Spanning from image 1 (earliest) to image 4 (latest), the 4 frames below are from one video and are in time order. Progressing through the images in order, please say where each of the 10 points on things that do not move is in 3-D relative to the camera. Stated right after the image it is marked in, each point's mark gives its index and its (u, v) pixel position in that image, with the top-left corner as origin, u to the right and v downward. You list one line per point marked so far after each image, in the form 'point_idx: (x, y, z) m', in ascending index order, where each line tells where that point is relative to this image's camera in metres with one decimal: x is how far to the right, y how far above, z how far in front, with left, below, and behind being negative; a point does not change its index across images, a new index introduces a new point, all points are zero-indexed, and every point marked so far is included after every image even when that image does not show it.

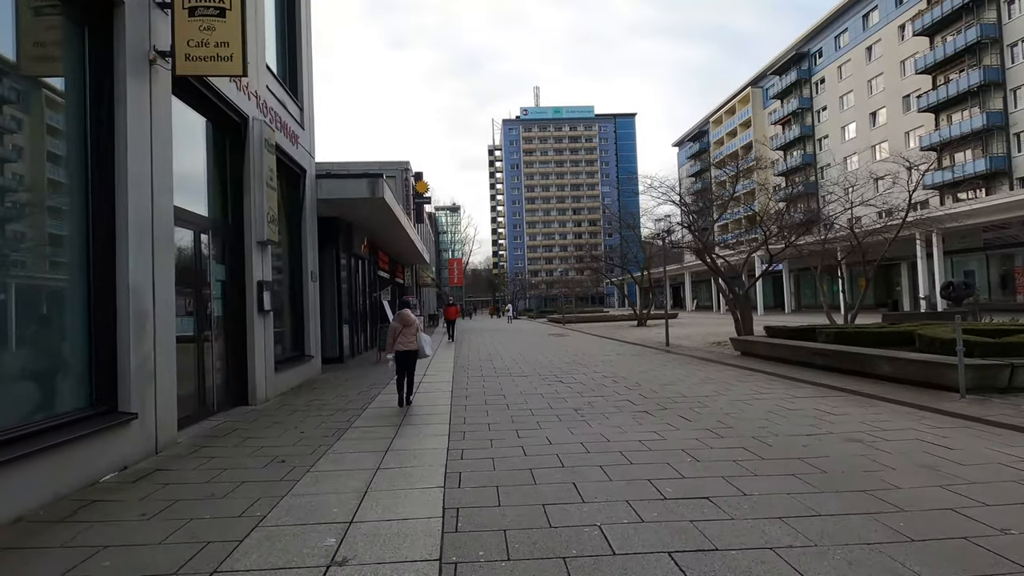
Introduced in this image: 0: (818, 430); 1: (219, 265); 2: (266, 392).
0: (+3.6, -1.7, +6.2) m
1: (-4.5, +0.4, +8.2) m
2: (-4.1, -1.8, +8.9) m
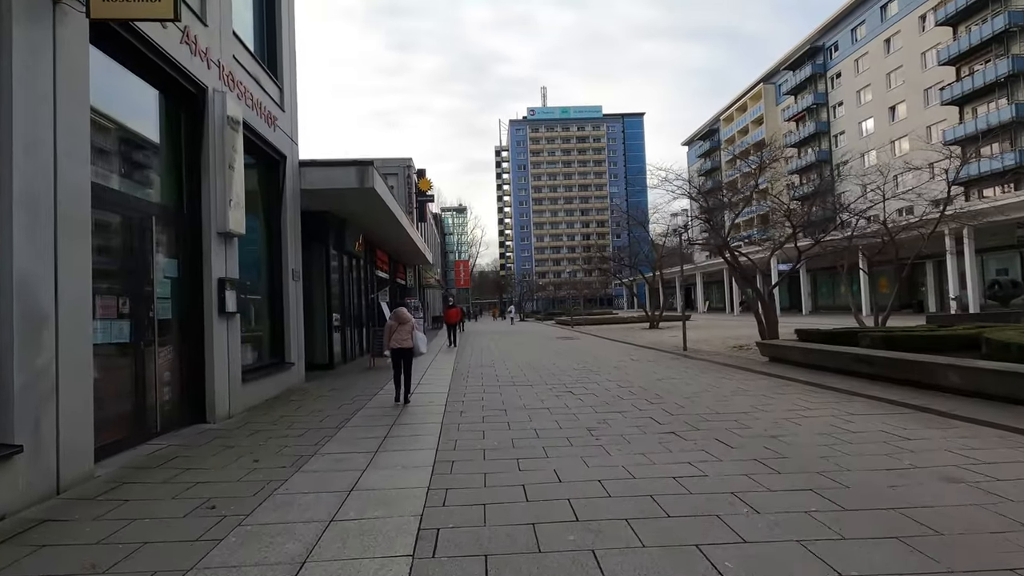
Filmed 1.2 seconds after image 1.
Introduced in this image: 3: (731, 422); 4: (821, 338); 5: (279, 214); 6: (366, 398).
0: (+3.6, -1.6, +4.9) m
1: (-4.5, +0.4, +7.0) m
2: (-4.1, -1.8, +7.7) m
3: (+2.8, -1.7, +6.9) m
4: (+7.1, -1.1, +12.3) m
5: (-4.7, +1.5, +10.8) m
6: (-2.7, -2.0, +9.8) m
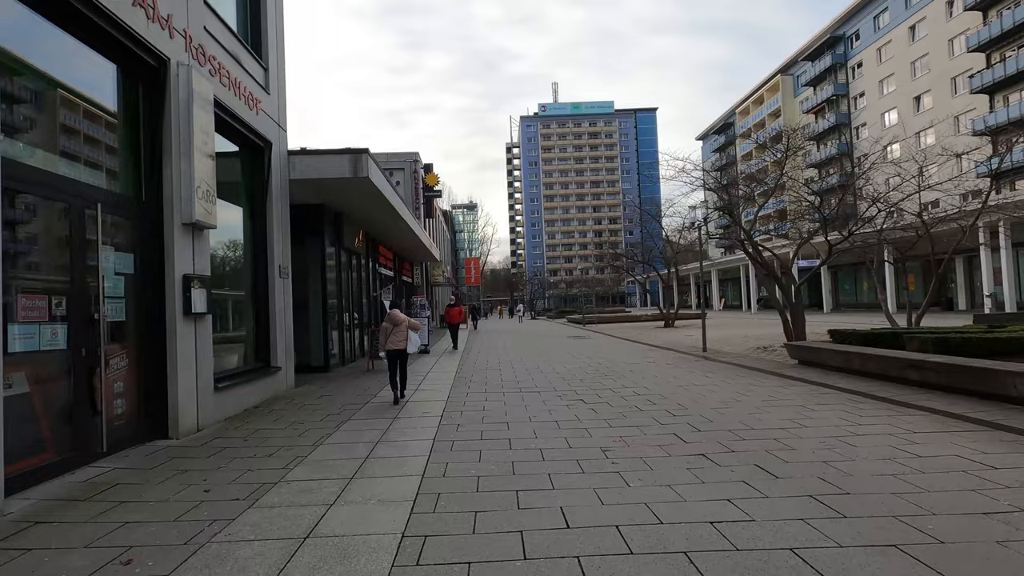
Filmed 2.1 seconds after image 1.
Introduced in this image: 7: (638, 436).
0: (+3.6, -1.6, +3.9) m
1: (-4.4, +0.4, +6.1) m
2: (-4.1, -1.7, +6.9) m
3: (+2.9, -1.7, +5.9) m
4: (+7.3, -1.1, +11.2) m
5: (-4.6, +1.5, +9.9) m
6: (-2.6, -2.0, +9.0) m
7: (+1.5, -1.7, +6.3) m
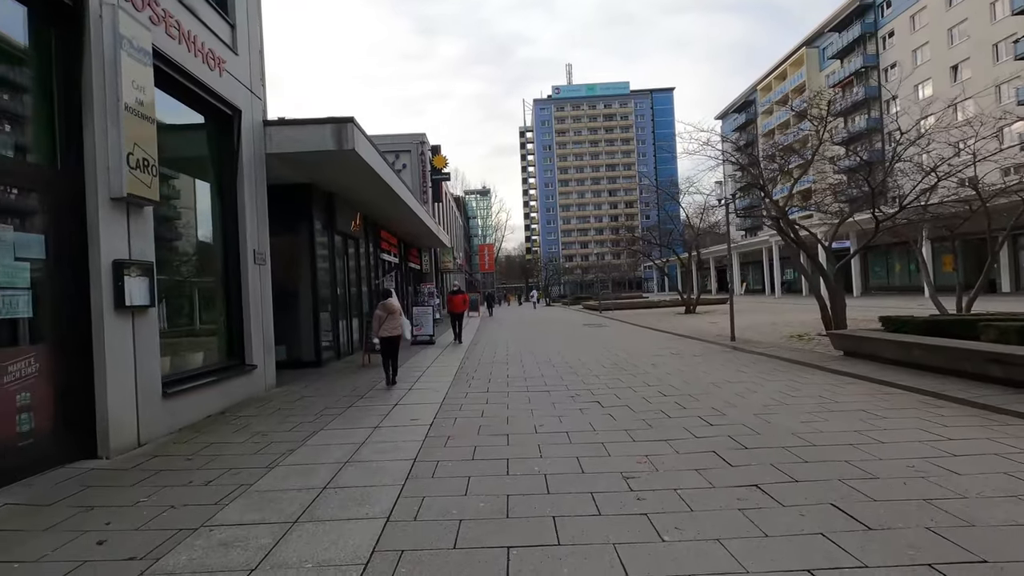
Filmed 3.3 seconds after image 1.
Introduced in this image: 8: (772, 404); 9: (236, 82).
0: (+3.5, -1.5, +2.6) m
1: (-4.5, +0.5, +5.0) m
2: (-4.0, -1.6, +5.8) m
3: (+2.8, -1.5, +4.6) m
4: (+7.4, -0.7, +9.7) m
5: (-4.5, +1.7, +8.8) m
6: (-2.5, -1.8, +7.8) m
7: (+1.5, -1.6, +5.0) m
8: (+3.4, -1.5, +7.0) m
9: (-4.5, +3.3, +8.7) m
